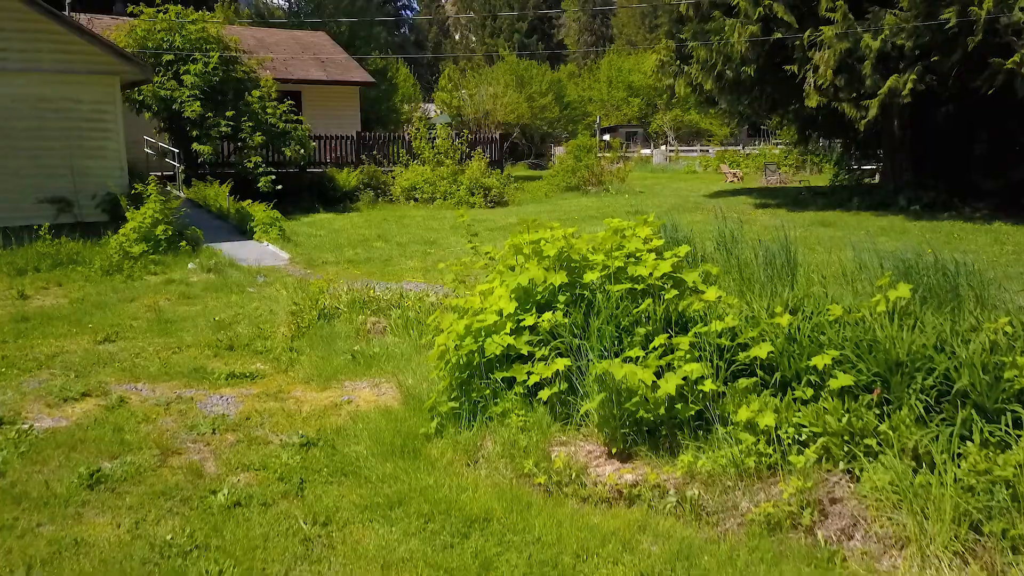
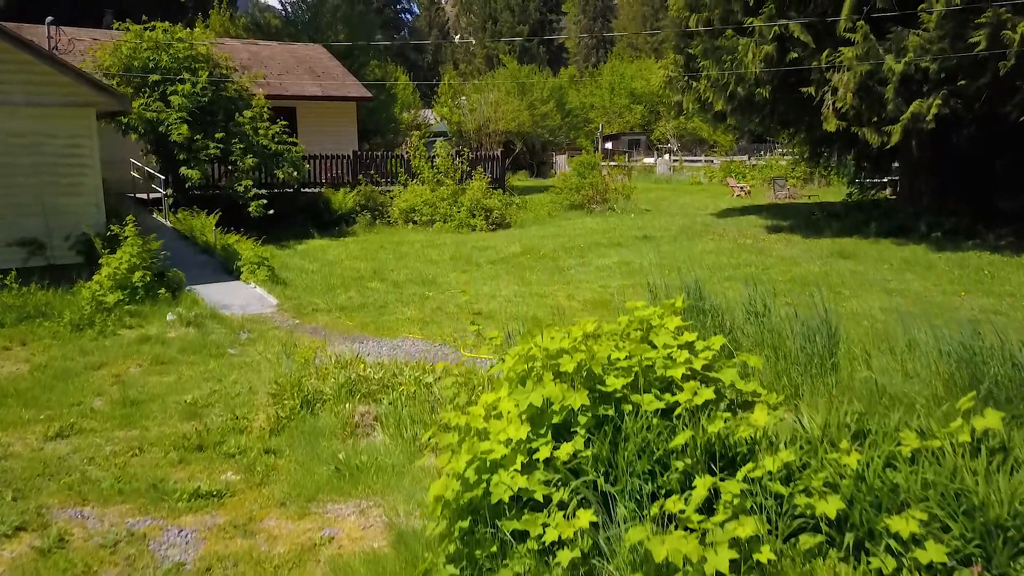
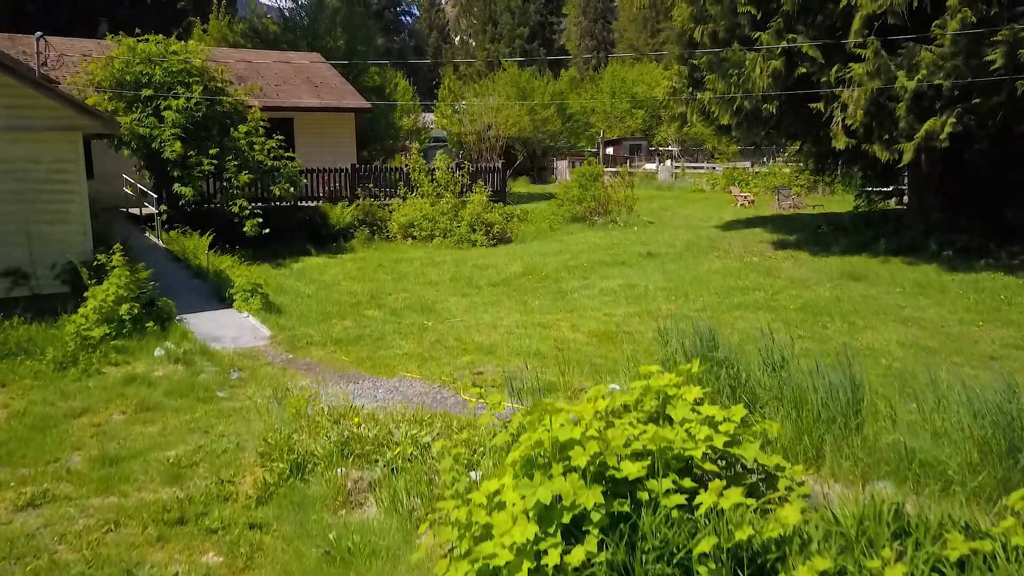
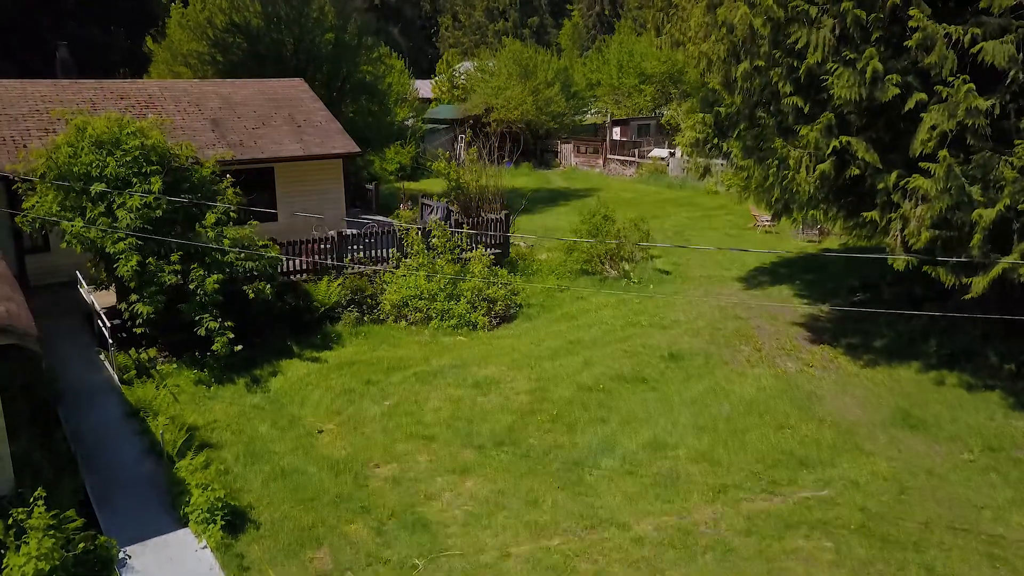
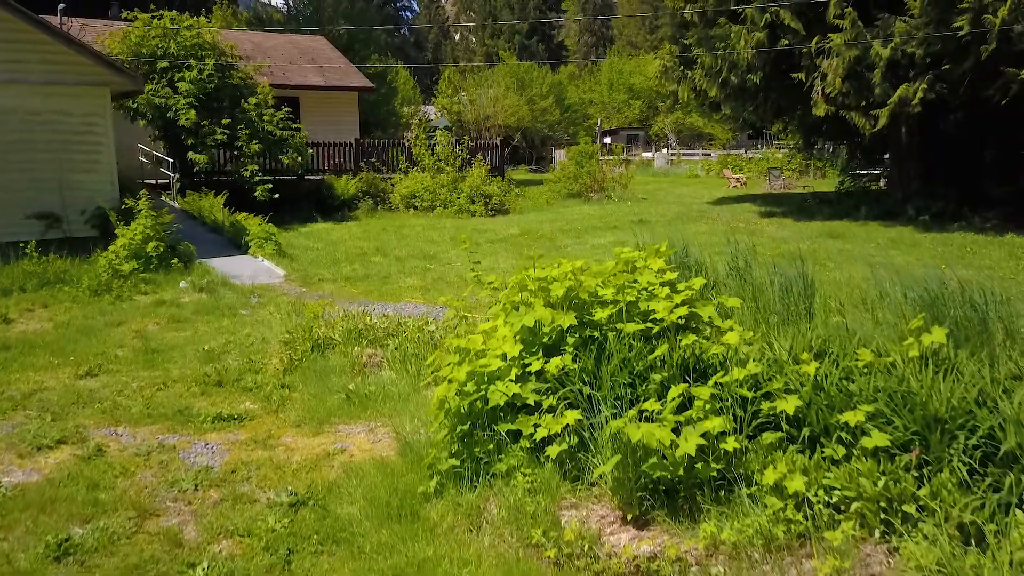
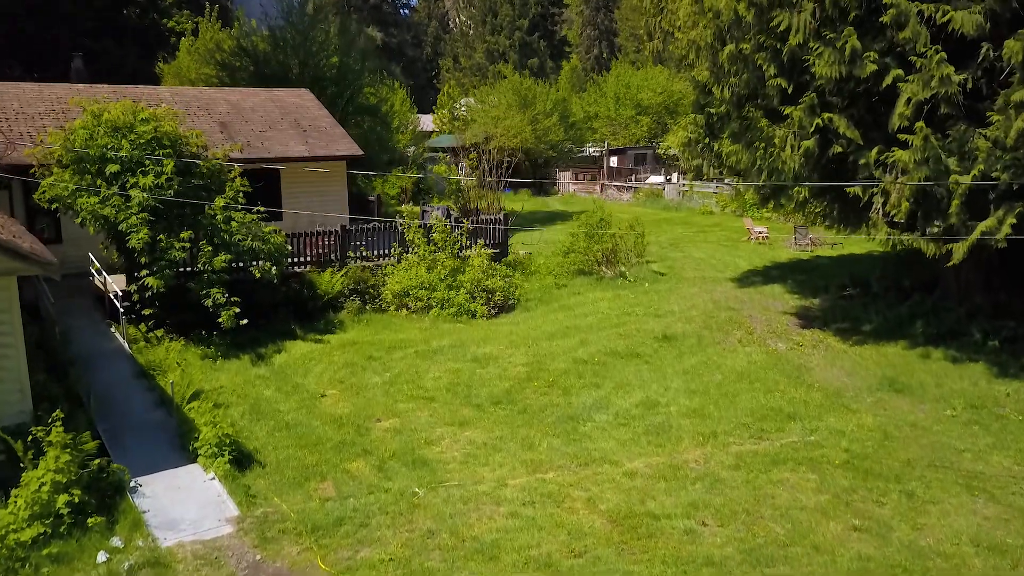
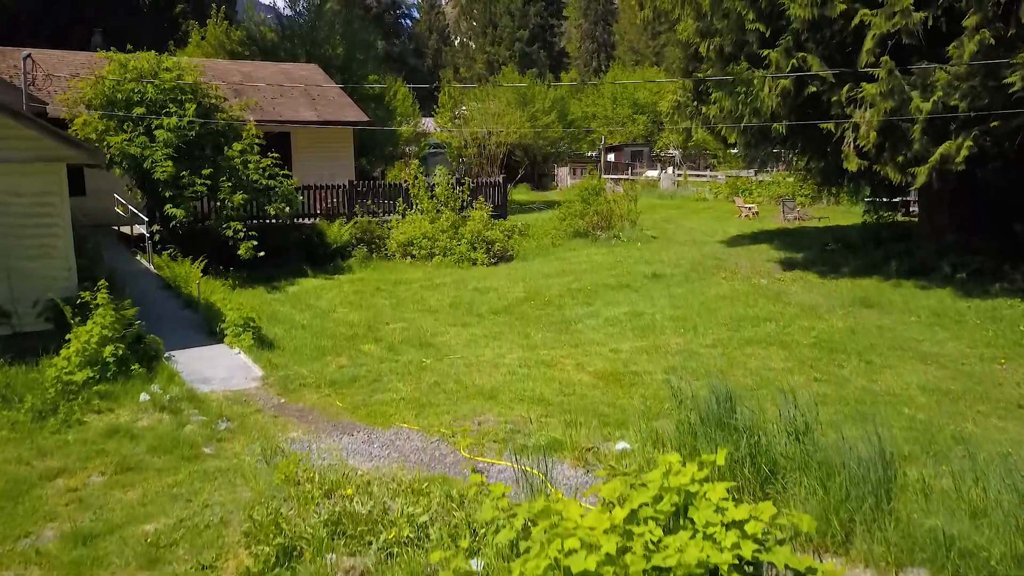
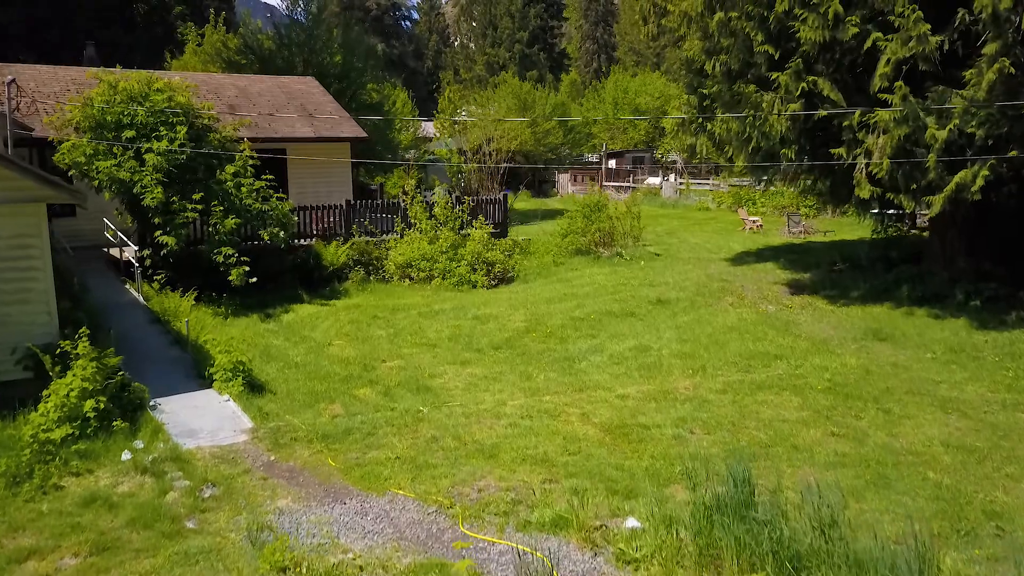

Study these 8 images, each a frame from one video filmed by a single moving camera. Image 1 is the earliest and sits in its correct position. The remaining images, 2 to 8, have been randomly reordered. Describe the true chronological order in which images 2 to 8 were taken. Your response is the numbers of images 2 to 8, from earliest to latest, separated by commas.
5, 2, 3, 7, 8, 6, 4
